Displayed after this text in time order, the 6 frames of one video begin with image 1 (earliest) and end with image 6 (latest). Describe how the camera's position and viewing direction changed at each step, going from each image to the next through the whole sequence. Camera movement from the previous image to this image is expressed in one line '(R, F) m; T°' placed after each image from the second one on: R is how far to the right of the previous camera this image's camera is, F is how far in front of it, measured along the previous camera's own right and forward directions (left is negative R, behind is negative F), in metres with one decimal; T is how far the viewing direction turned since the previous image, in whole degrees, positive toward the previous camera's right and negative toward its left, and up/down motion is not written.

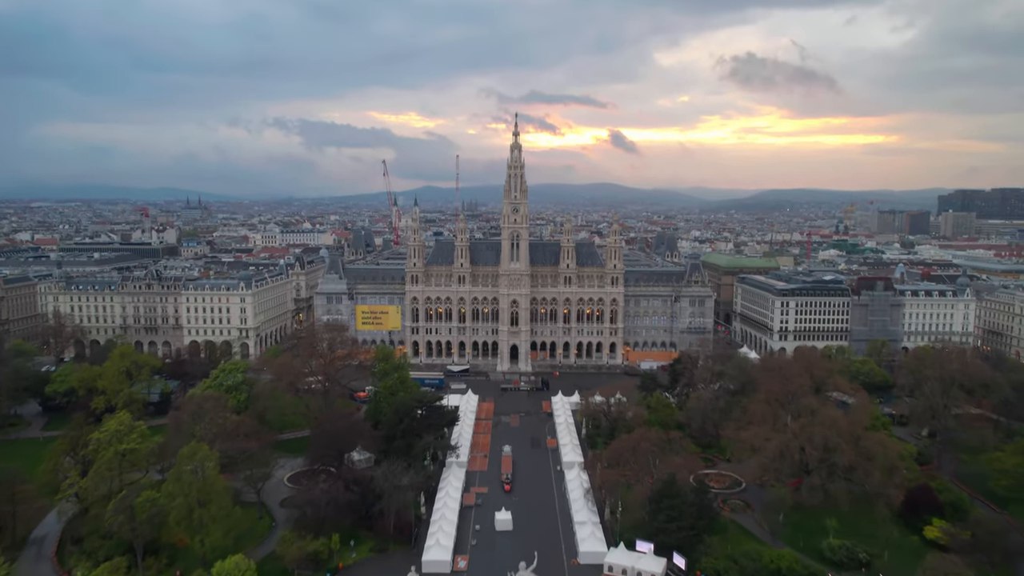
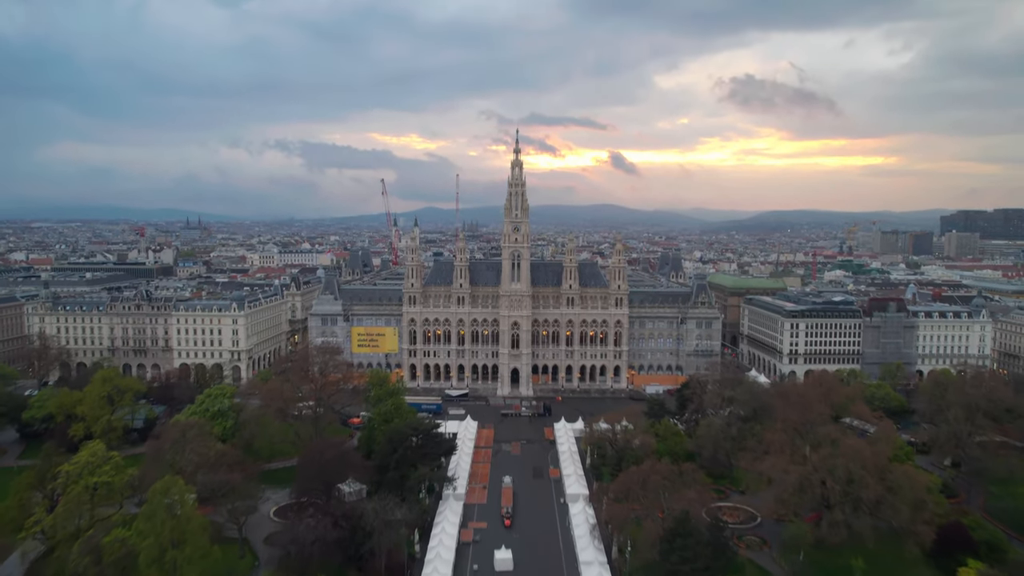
(0.0, +3.9) m; 0°
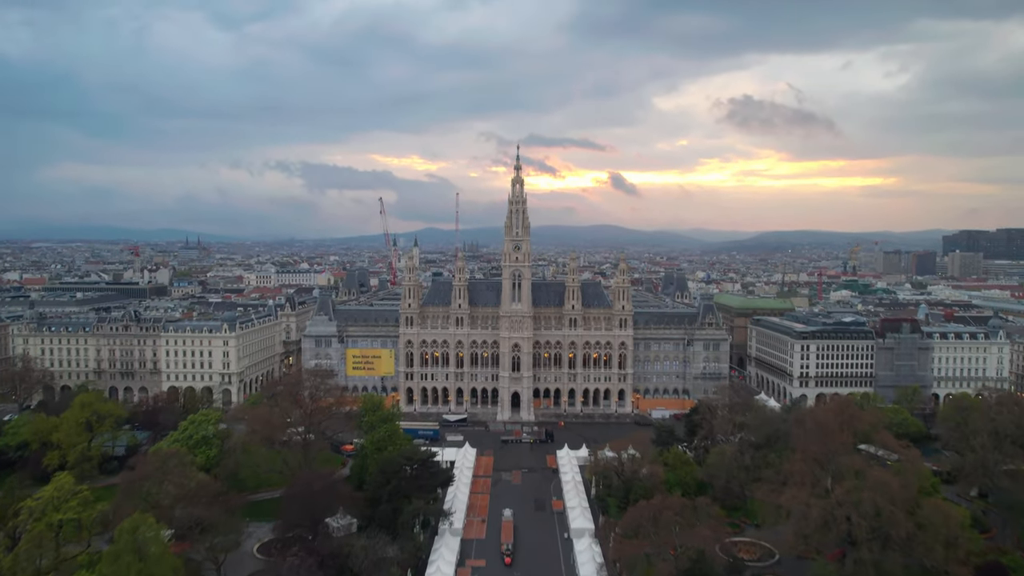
(0.0, +4.0) m; 0°
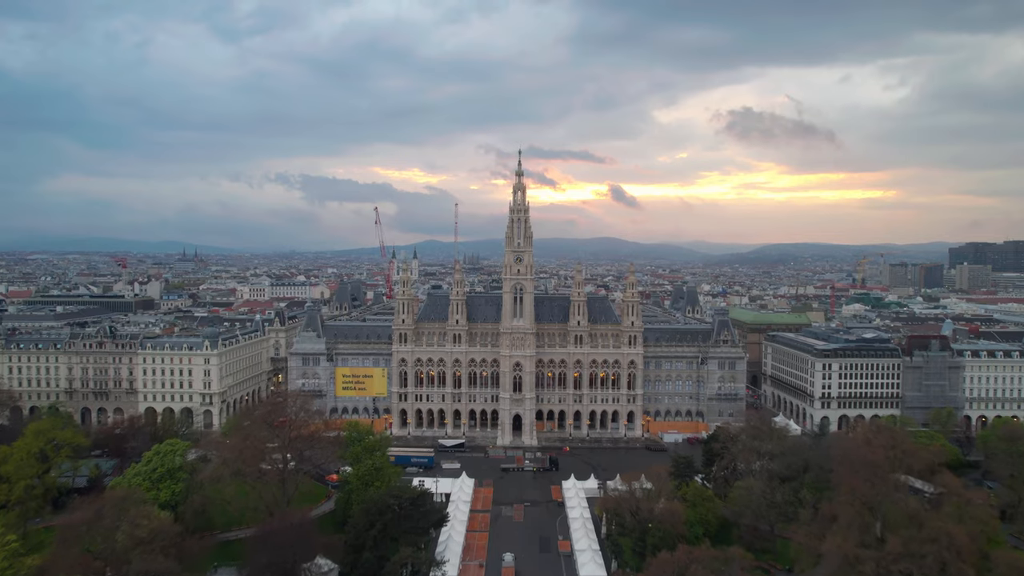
(-0.1, +7.8) m; 0°
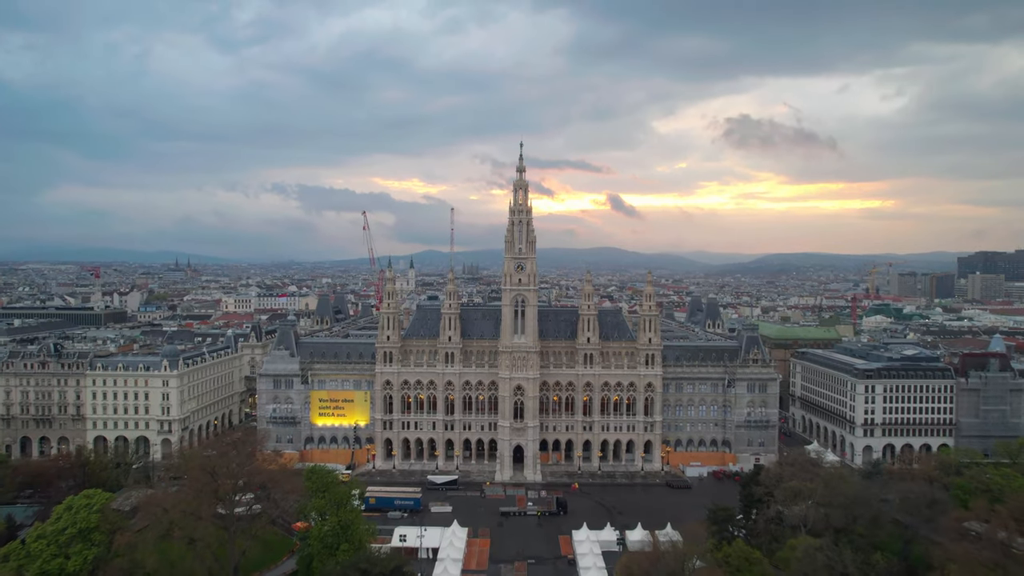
(-0.2, +13.6) m; 0°
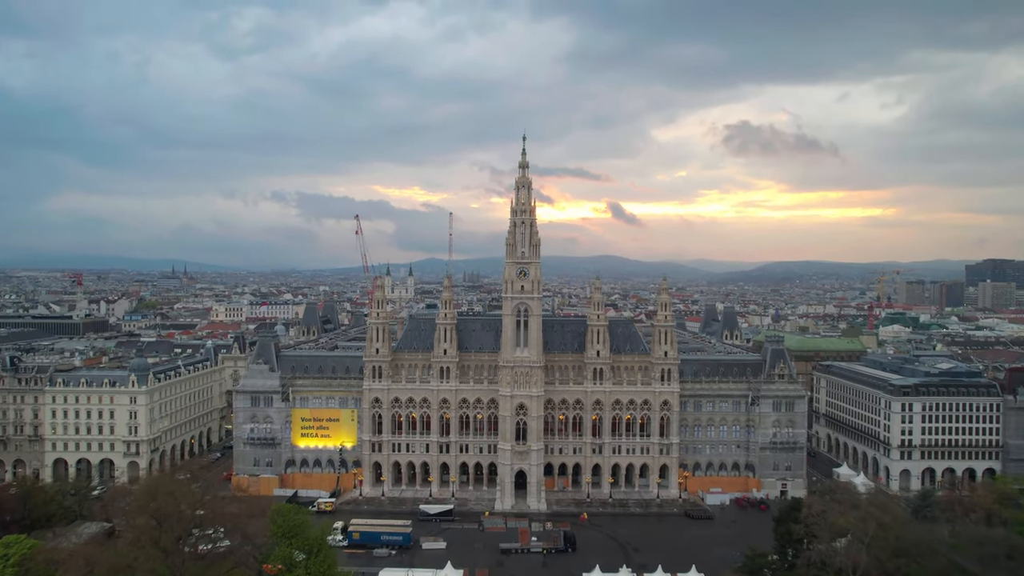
(-0.2, +8.9) m; 0°
